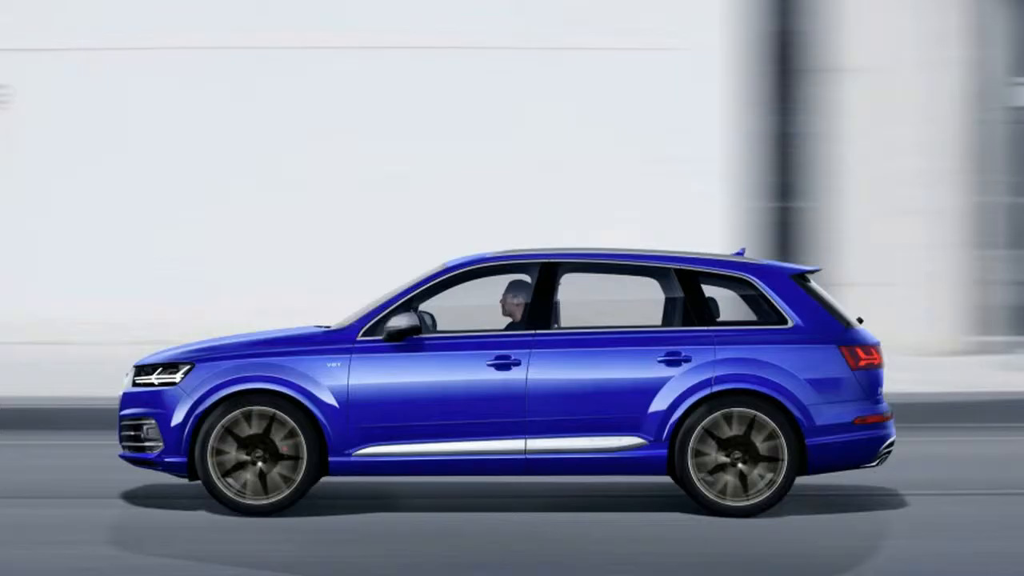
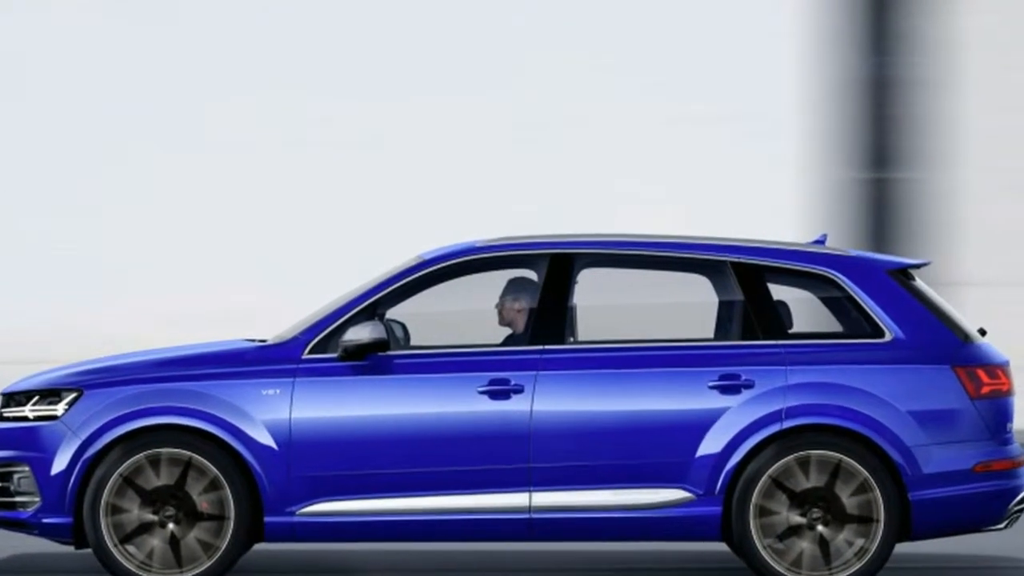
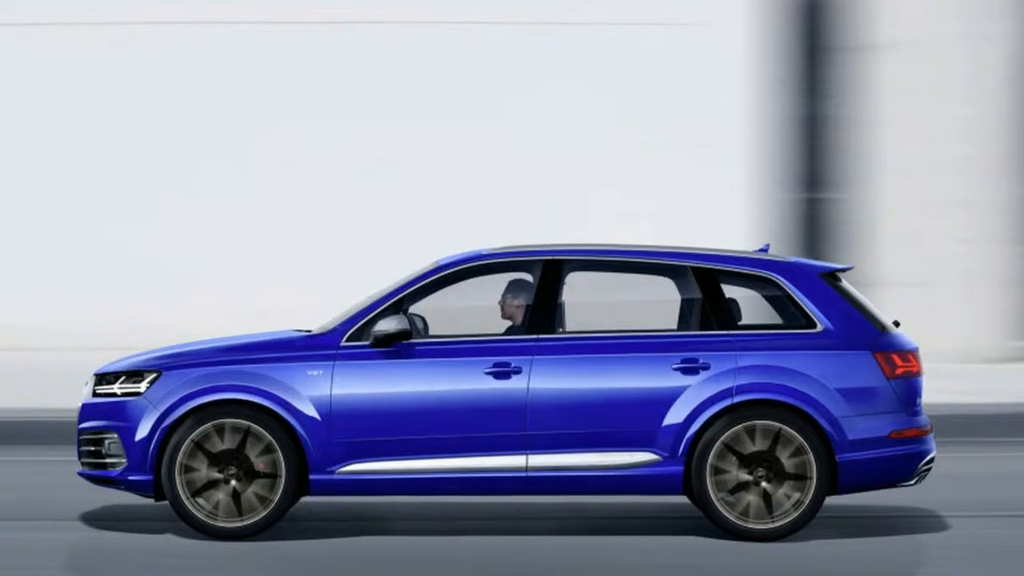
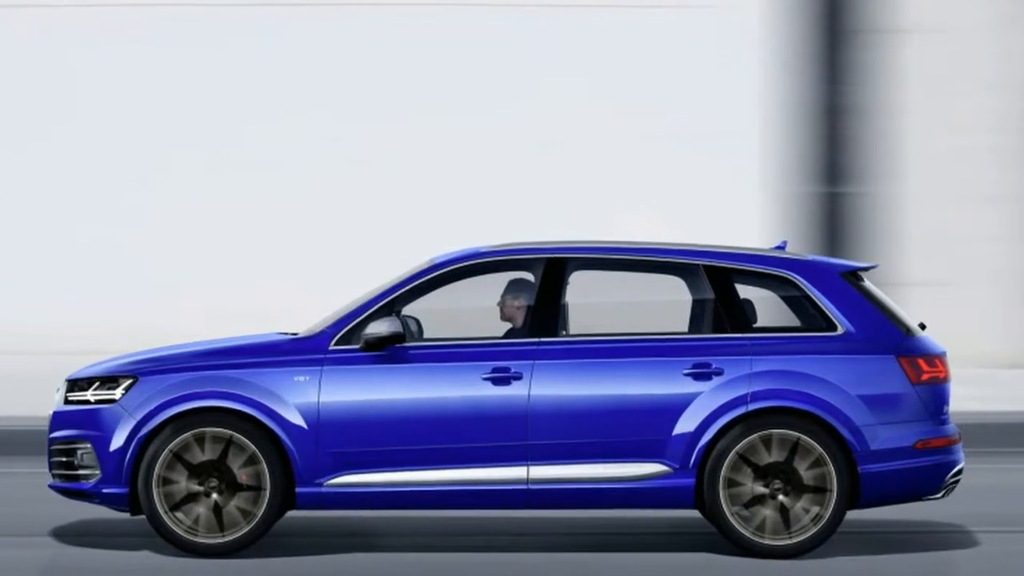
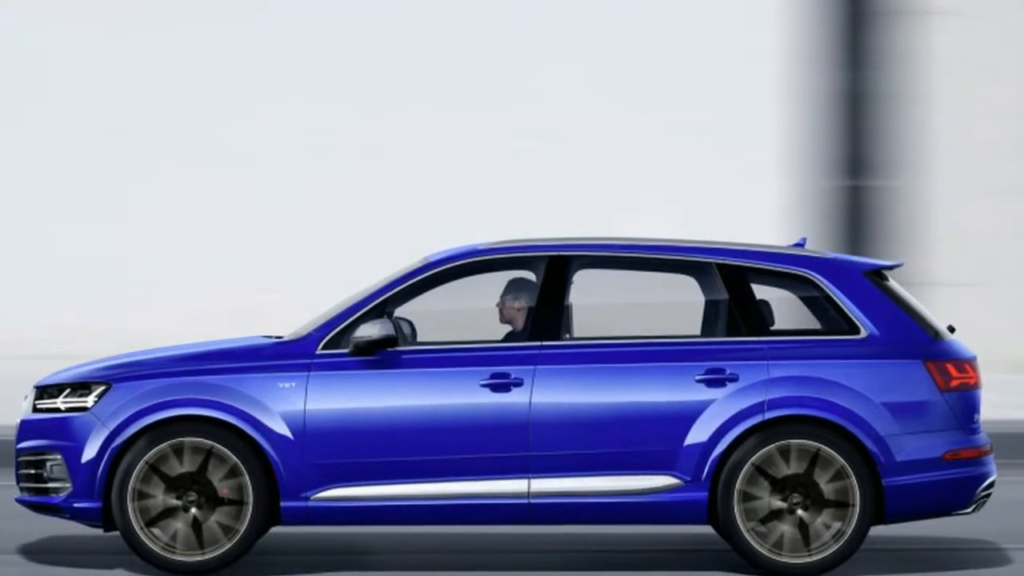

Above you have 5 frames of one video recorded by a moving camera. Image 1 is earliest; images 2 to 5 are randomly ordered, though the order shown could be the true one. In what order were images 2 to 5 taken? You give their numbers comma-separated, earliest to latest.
3, 4, 5, 2
